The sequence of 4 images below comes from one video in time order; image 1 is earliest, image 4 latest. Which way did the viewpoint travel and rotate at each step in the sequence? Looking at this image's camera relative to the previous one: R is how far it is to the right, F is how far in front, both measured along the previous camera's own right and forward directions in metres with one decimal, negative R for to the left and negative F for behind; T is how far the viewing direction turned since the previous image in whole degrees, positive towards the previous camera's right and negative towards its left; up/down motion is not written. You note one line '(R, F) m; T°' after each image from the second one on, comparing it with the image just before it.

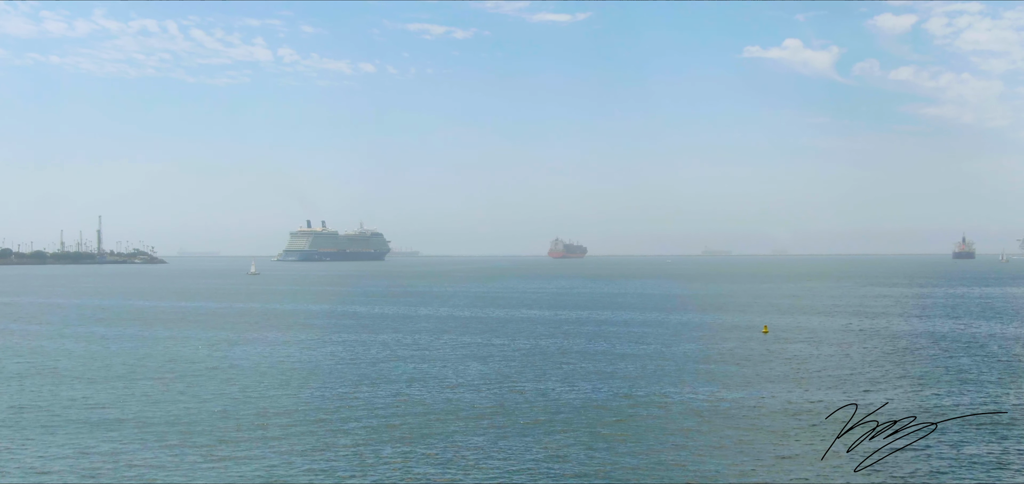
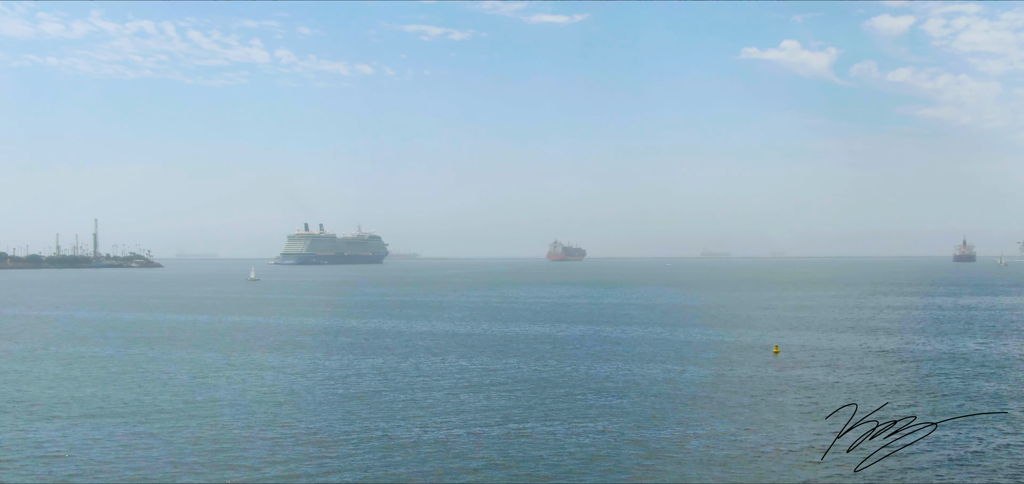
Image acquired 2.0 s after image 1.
(-0.1, +1.8) m; 0°
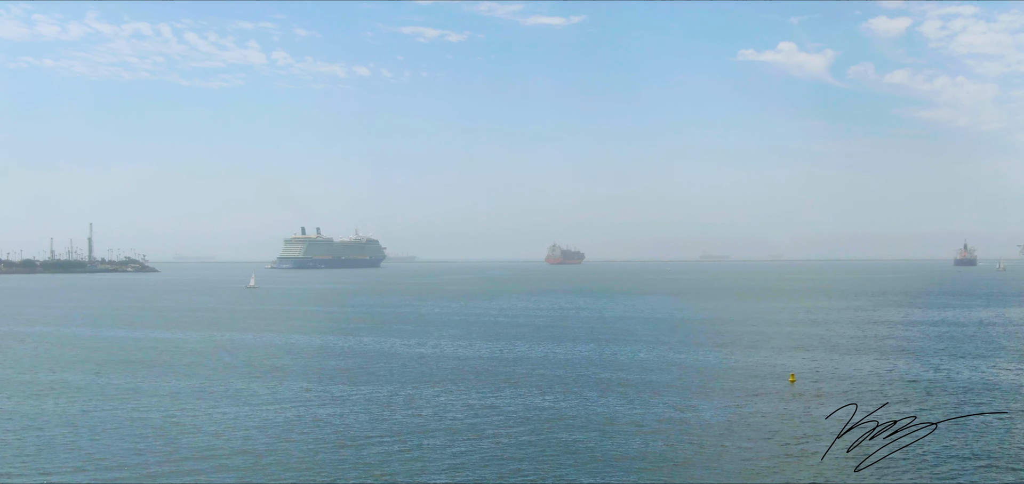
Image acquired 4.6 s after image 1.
(-0.4, +2.1) m; 0°
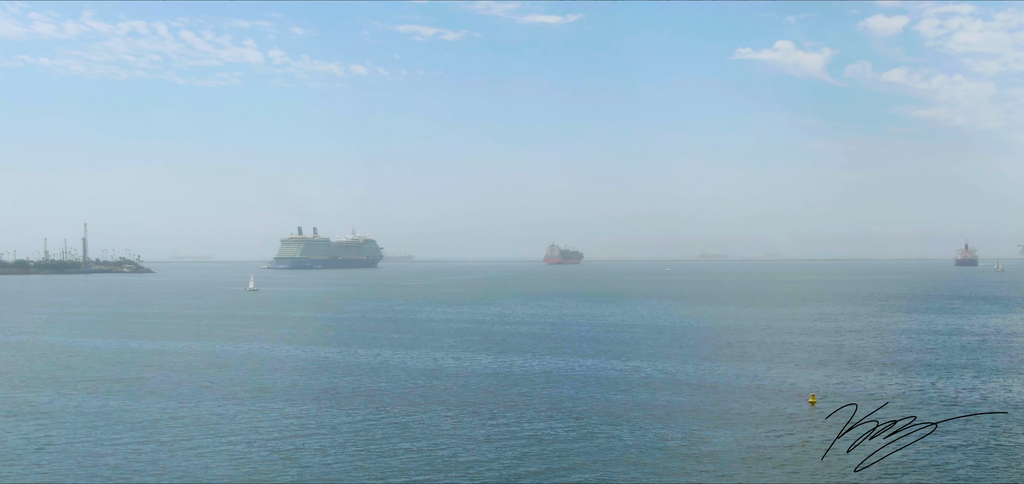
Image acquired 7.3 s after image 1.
(-0.5, +2.0) m; 0°
